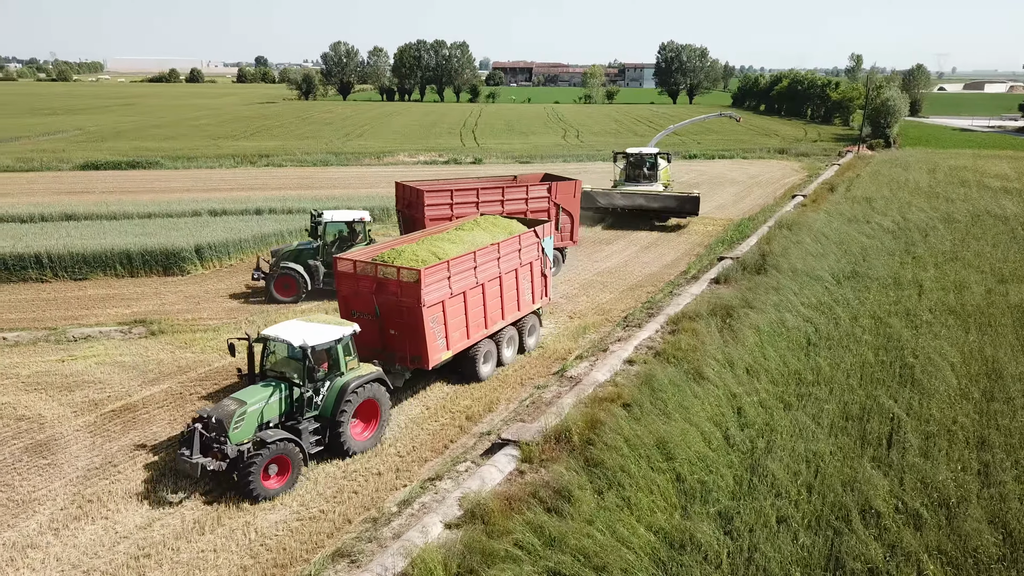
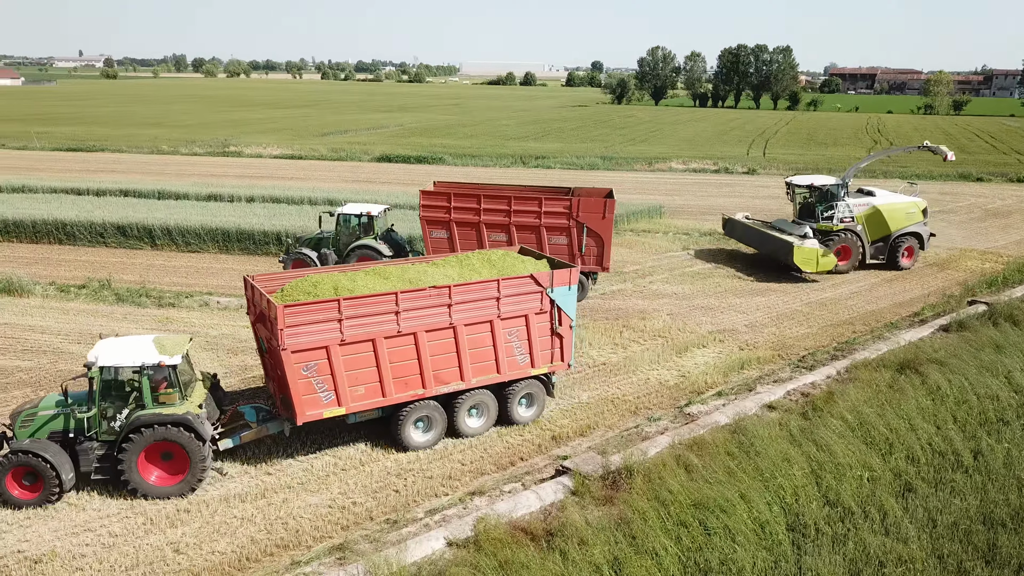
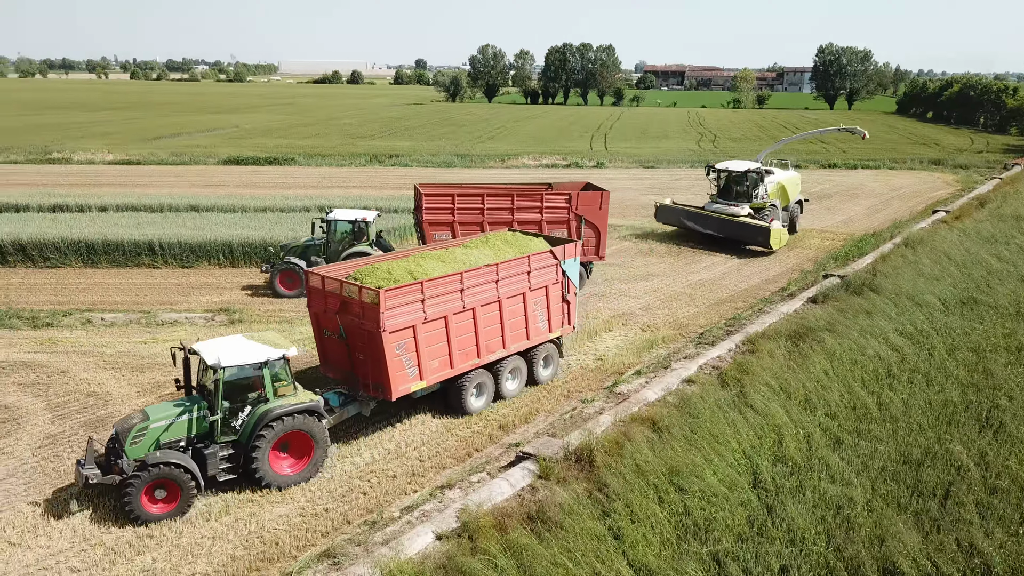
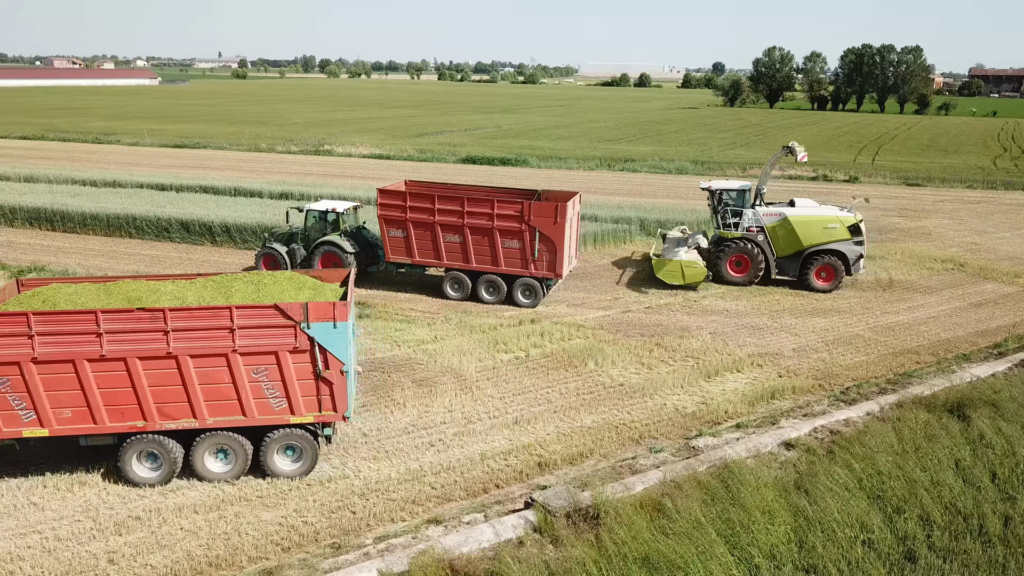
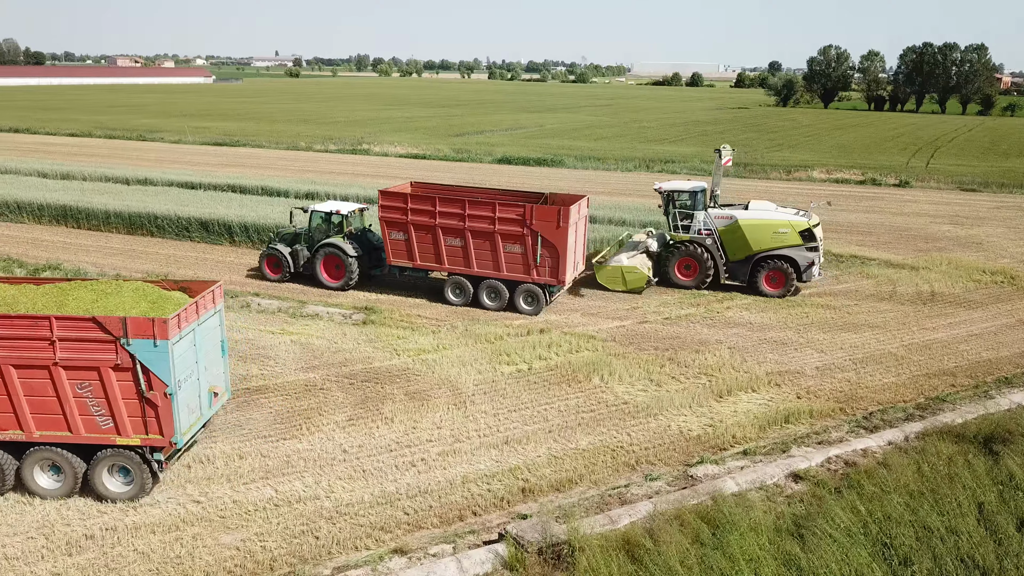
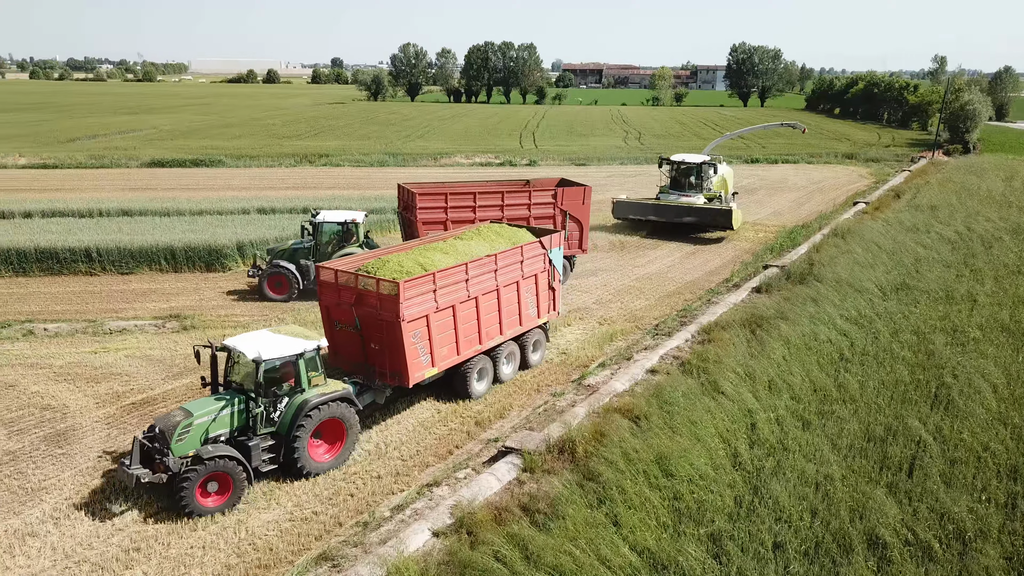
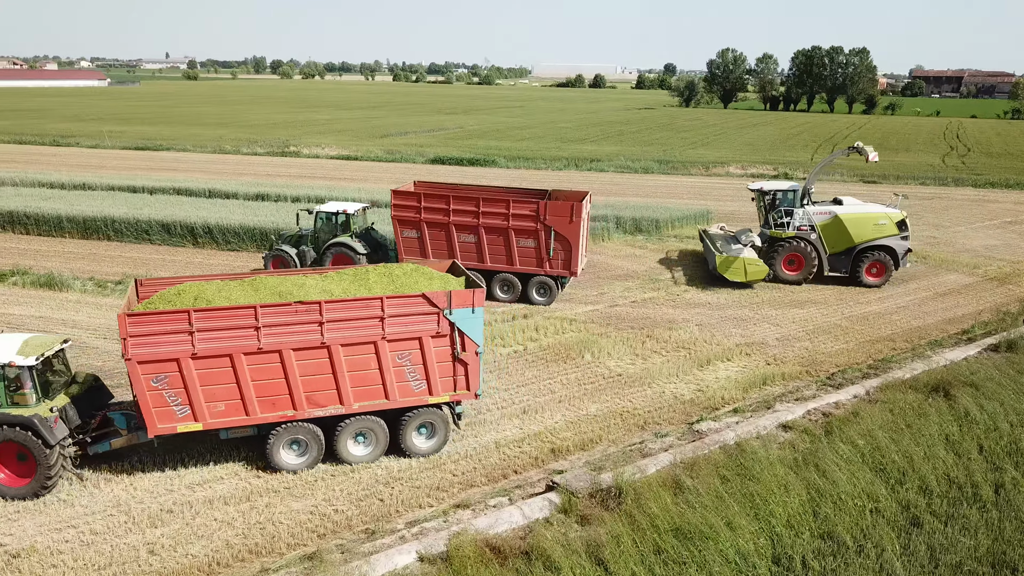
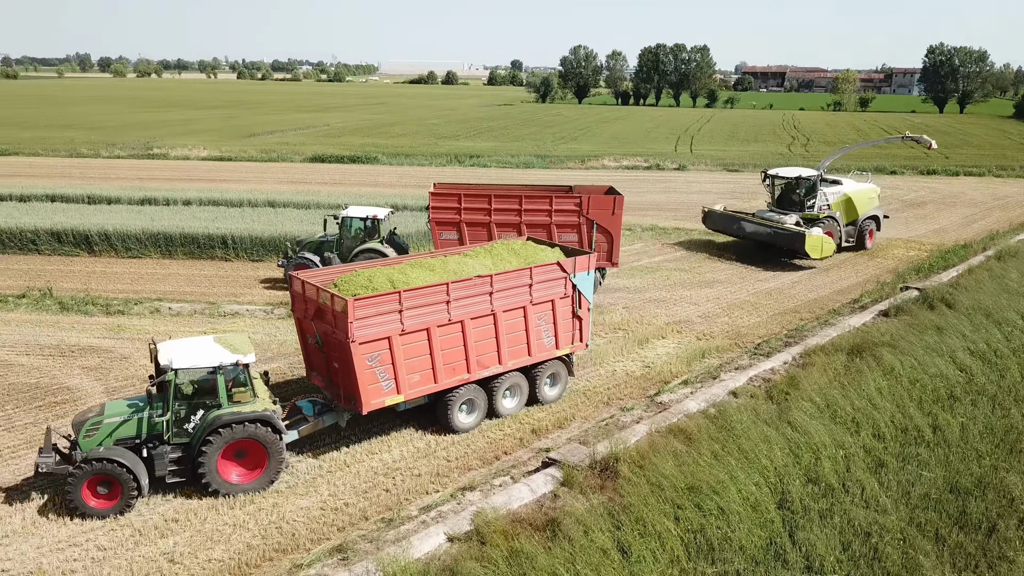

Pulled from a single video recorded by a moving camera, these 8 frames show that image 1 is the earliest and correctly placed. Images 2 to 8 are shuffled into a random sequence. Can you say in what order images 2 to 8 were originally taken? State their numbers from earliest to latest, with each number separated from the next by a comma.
6, 3, 8, 2, 7, 4, 5
